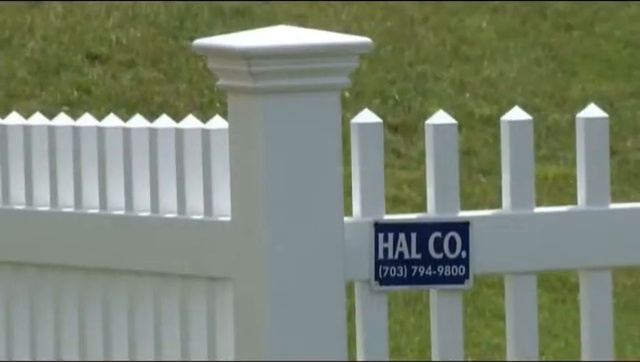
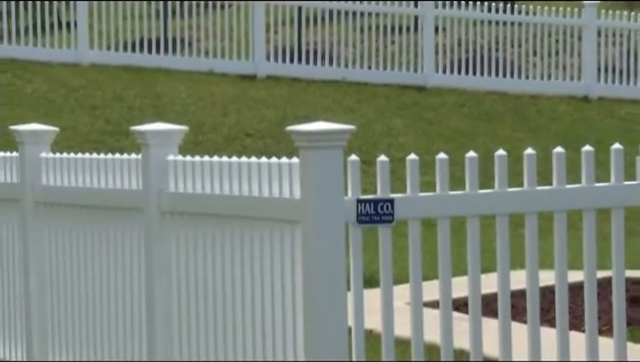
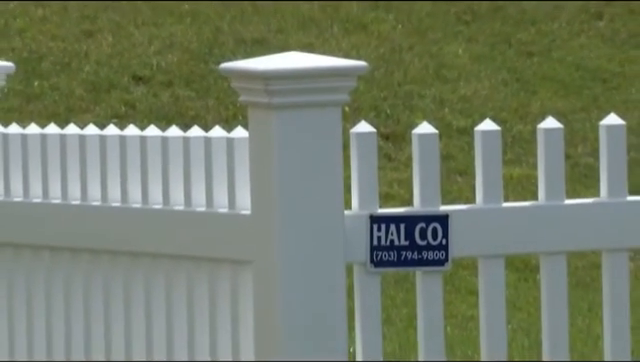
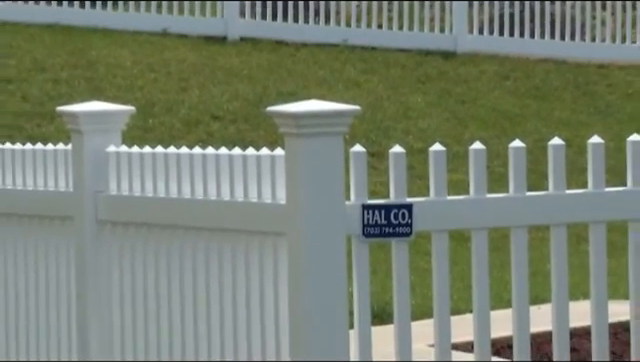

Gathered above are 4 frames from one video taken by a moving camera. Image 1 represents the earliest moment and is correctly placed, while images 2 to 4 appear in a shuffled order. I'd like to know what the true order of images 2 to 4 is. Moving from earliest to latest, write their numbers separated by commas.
3, 4, 2
